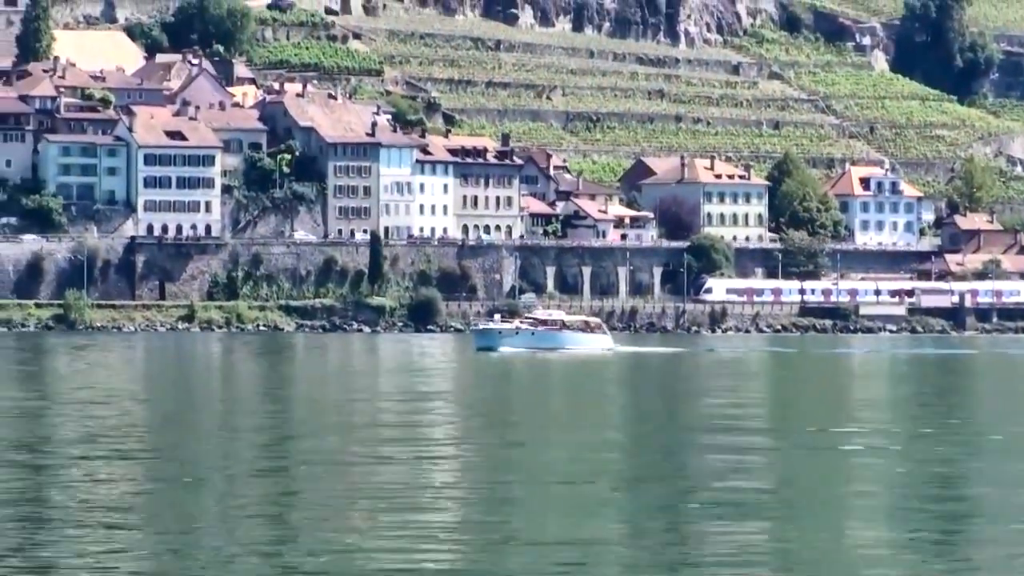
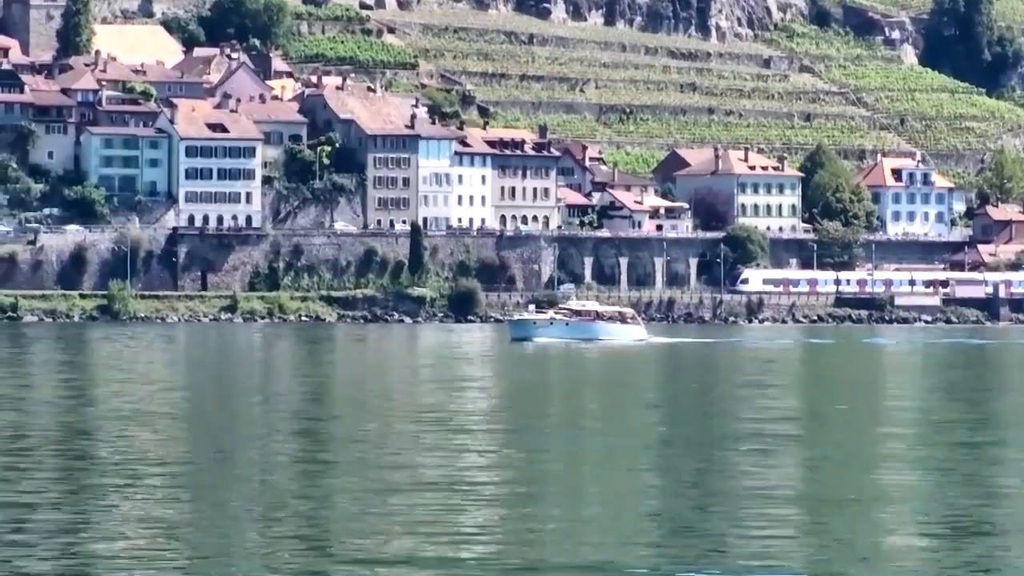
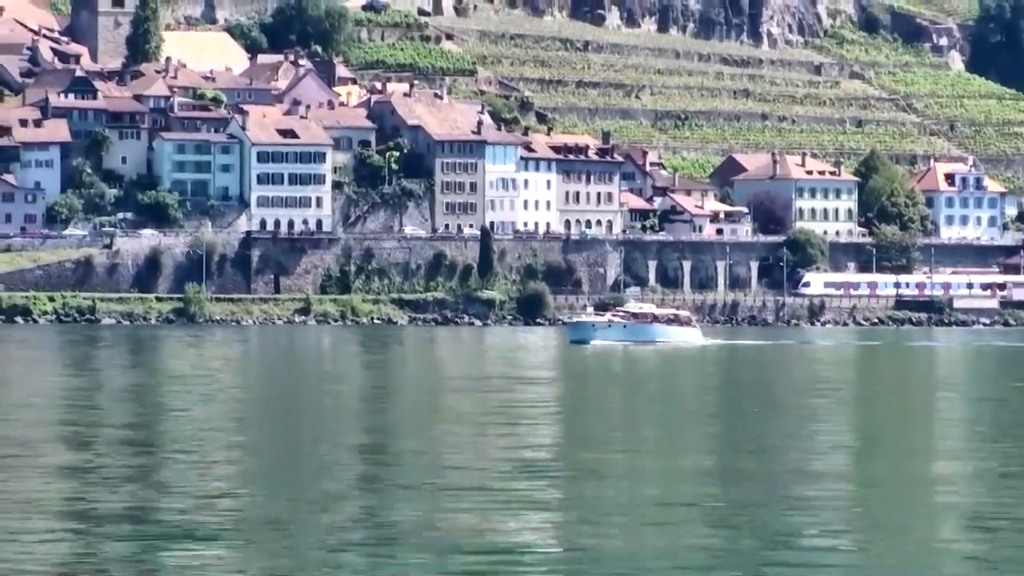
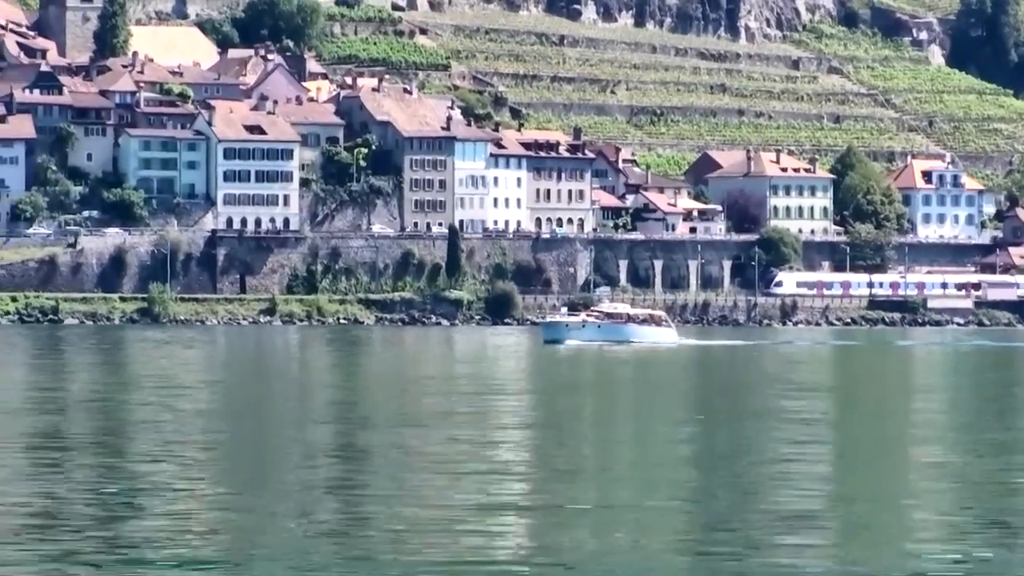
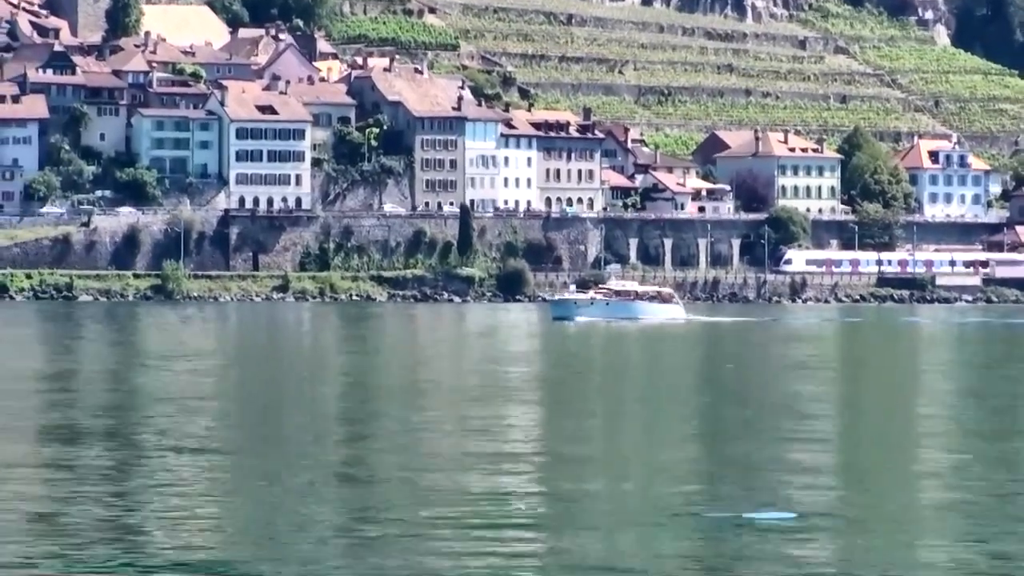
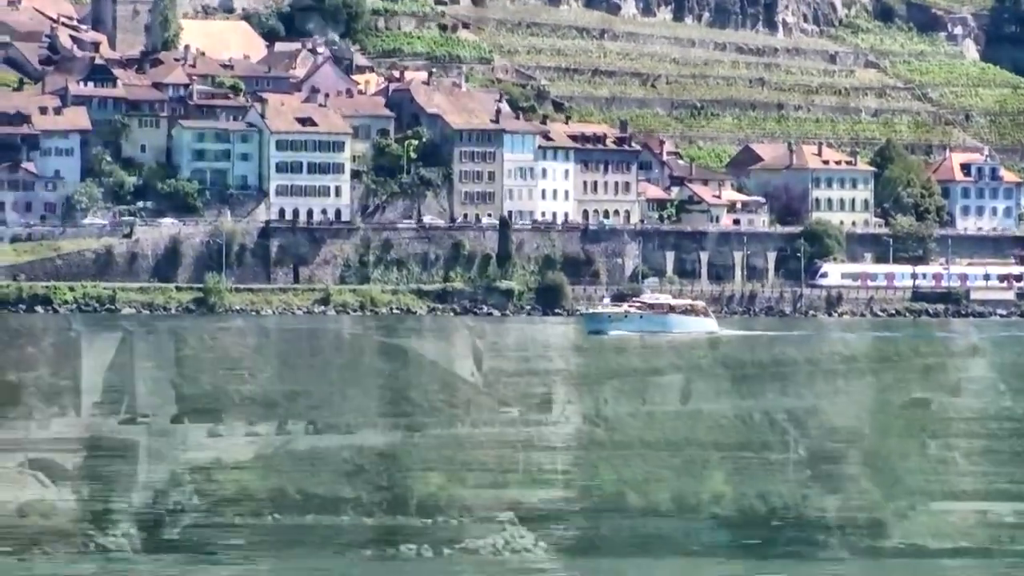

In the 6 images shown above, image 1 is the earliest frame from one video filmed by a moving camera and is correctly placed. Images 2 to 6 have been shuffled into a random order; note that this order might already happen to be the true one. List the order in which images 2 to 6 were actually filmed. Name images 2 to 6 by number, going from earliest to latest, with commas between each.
2, 4, 5, 3, 6
